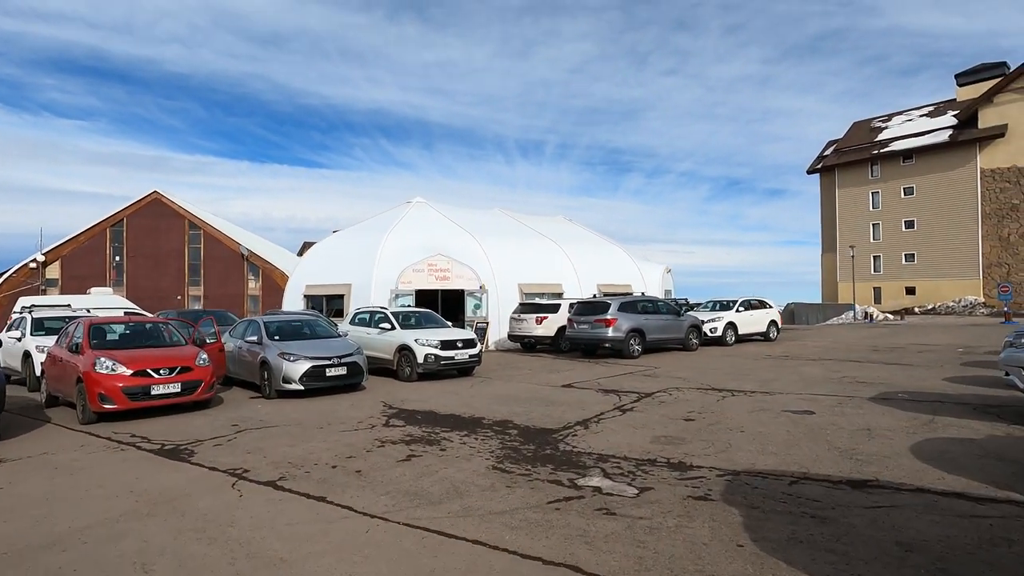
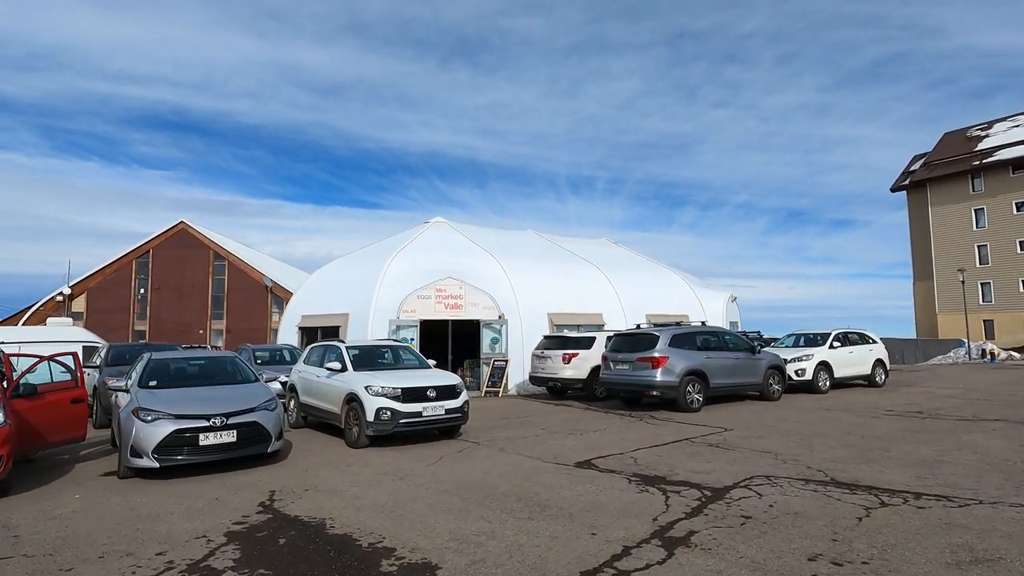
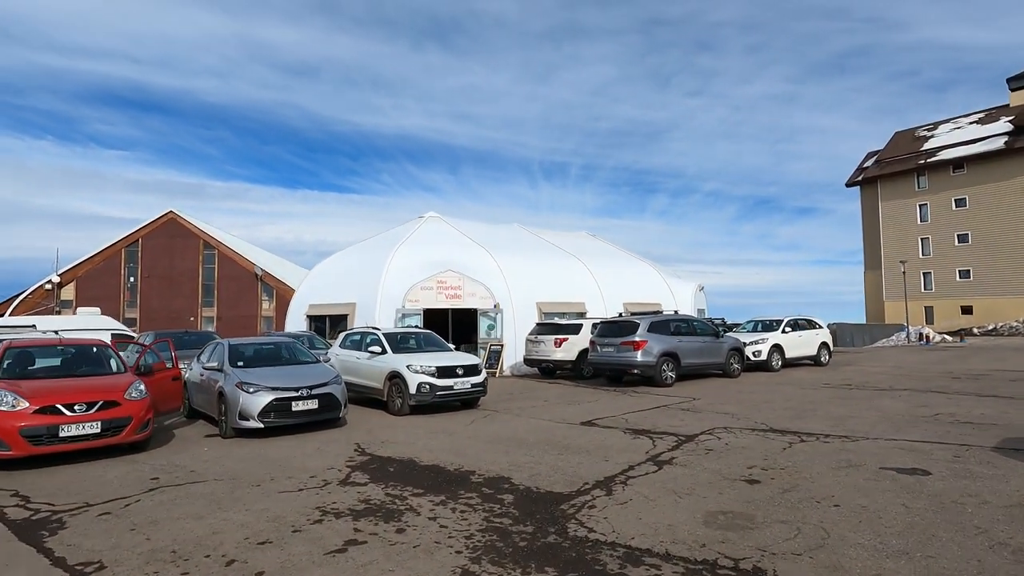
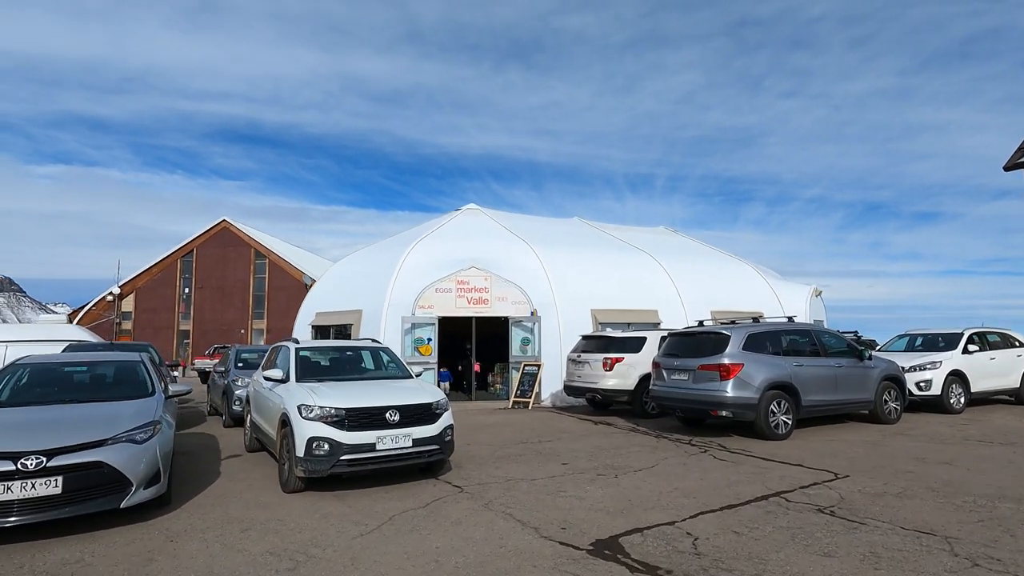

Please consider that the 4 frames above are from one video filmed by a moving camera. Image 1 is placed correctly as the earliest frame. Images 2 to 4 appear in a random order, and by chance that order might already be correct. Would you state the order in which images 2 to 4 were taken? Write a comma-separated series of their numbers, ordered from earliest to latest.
3, 2, 4
